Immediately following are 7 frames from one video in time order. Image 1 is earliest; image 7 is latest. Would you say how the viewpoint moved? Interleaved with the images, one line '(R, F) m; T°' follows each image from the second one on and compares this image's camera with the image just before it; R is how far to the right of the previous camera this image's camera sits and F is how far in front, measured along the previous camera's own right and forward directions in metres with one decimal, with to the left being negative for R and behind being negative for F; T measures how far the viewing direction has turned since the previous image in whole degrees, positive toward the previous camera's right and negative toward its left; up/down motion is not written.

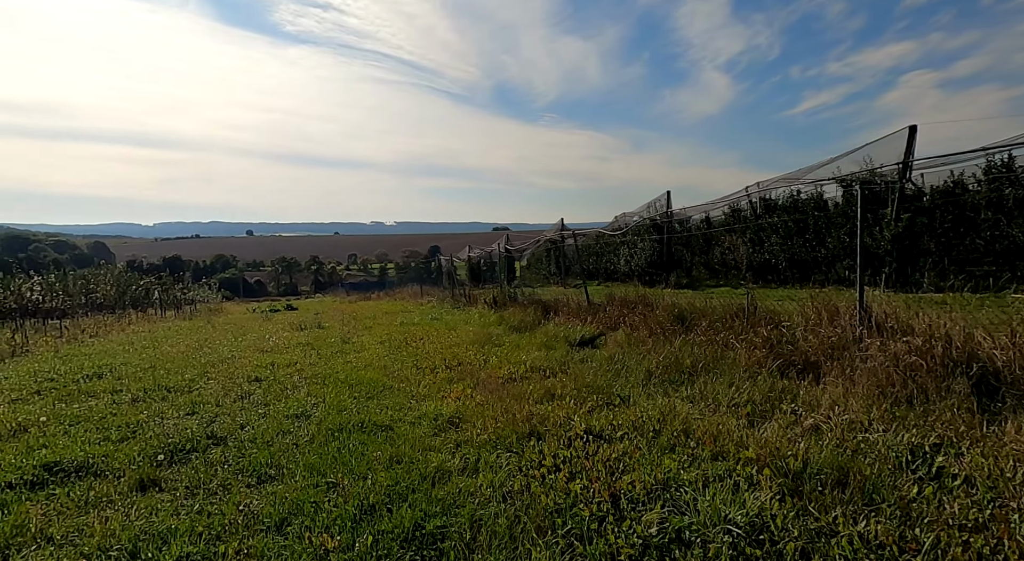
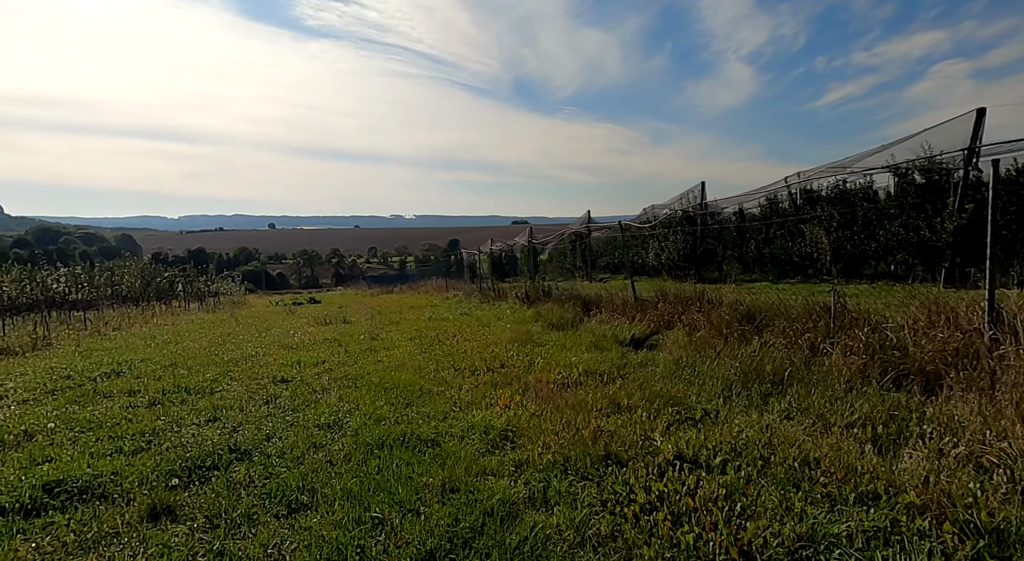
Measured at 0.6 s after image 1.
(-0.3, +0.6) m; -2°
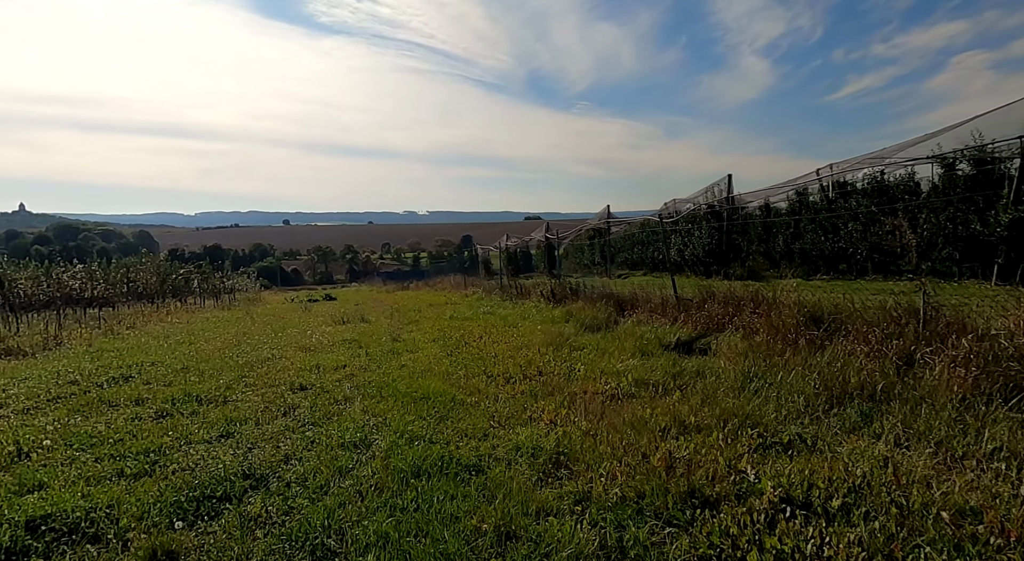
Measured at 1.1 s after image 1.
(-0.3, +0.5) m; -1°
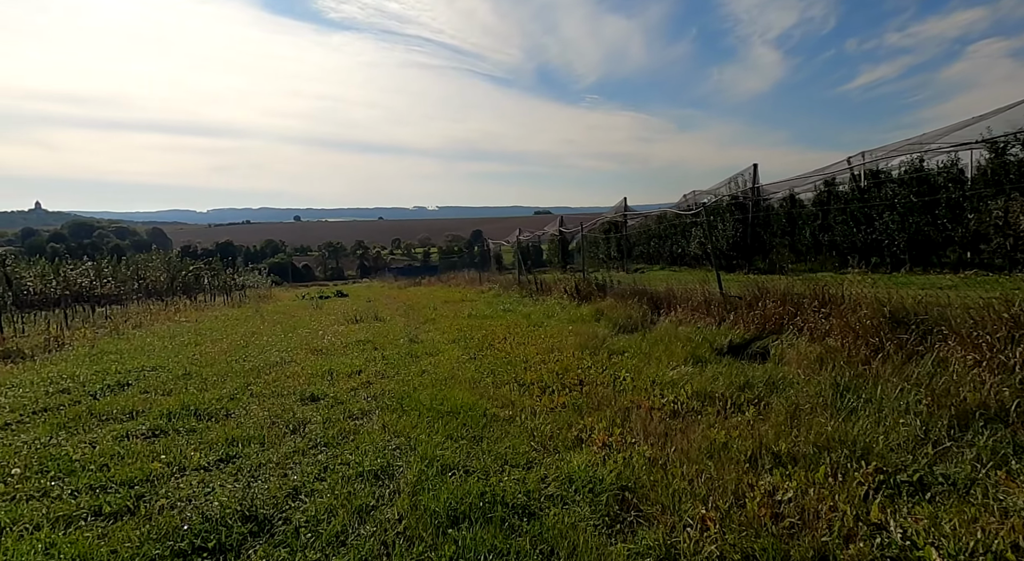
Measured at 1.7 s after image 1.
(-0.2, +0.6) m; -1°
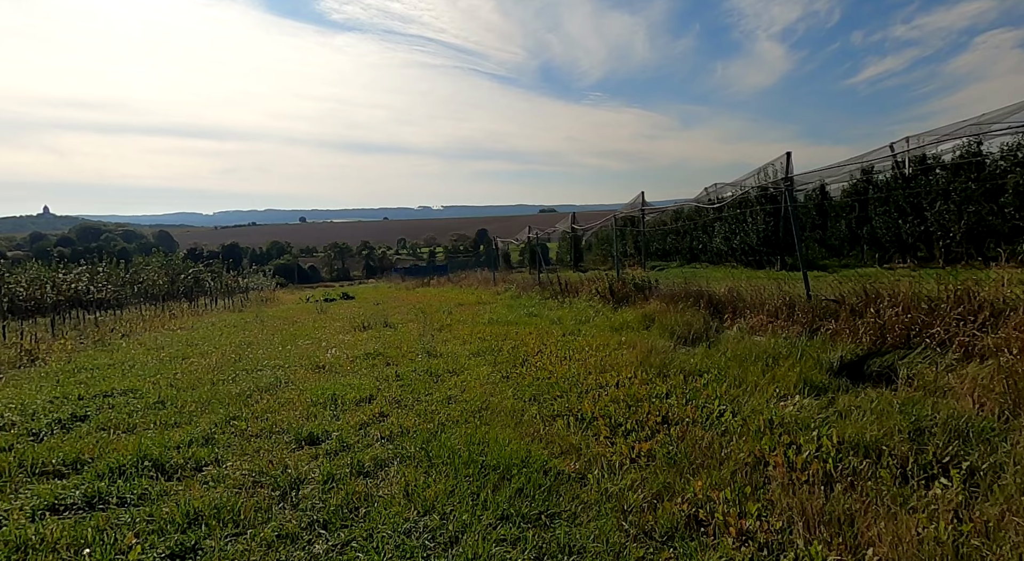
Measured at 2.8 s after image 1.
(-0.4, +1.2) m; -1°
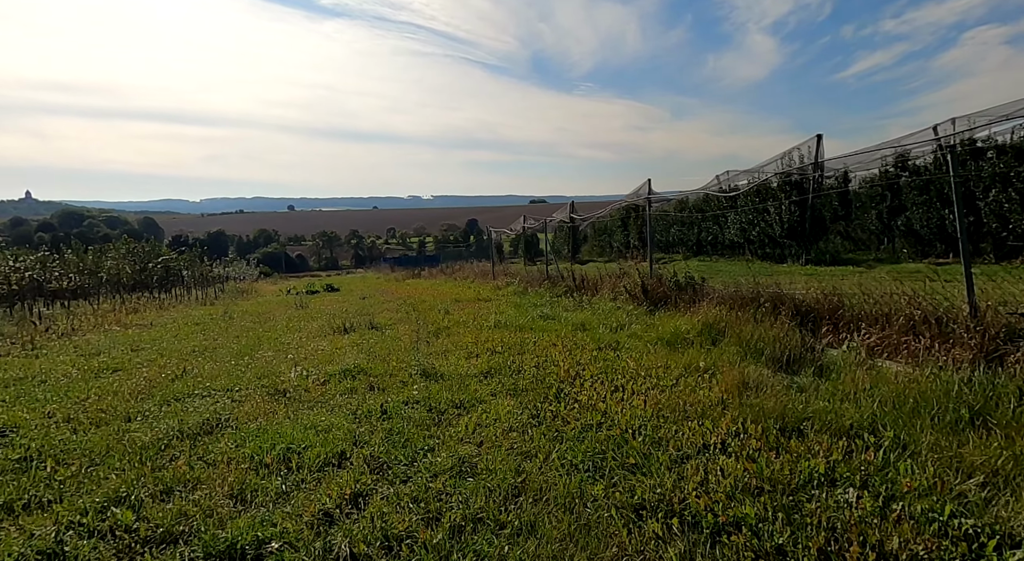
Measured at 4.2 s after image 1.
(-0.3, +1.7) m; +1°
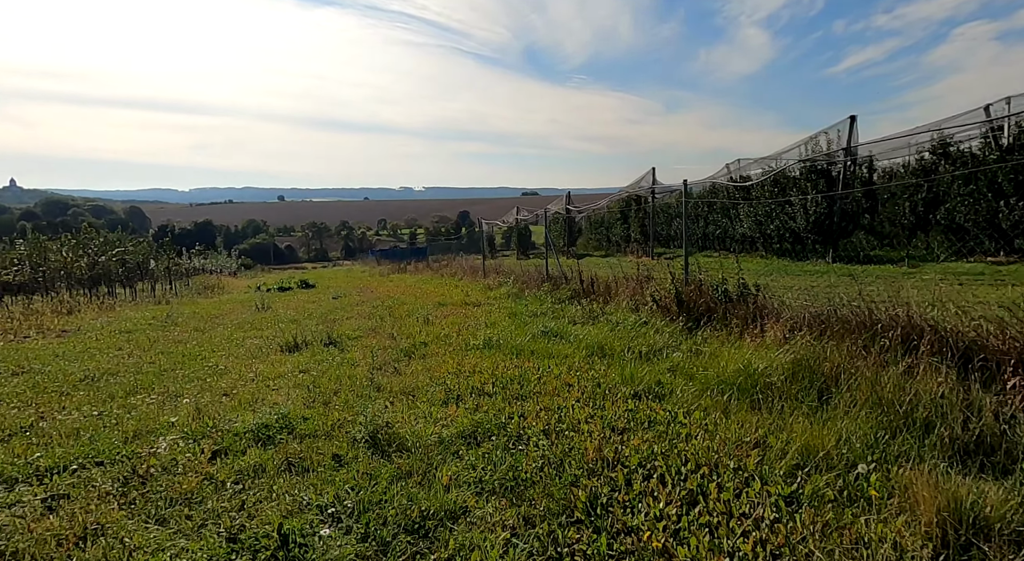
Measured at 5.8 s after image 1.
(0.0, +1.9) m; +1°
